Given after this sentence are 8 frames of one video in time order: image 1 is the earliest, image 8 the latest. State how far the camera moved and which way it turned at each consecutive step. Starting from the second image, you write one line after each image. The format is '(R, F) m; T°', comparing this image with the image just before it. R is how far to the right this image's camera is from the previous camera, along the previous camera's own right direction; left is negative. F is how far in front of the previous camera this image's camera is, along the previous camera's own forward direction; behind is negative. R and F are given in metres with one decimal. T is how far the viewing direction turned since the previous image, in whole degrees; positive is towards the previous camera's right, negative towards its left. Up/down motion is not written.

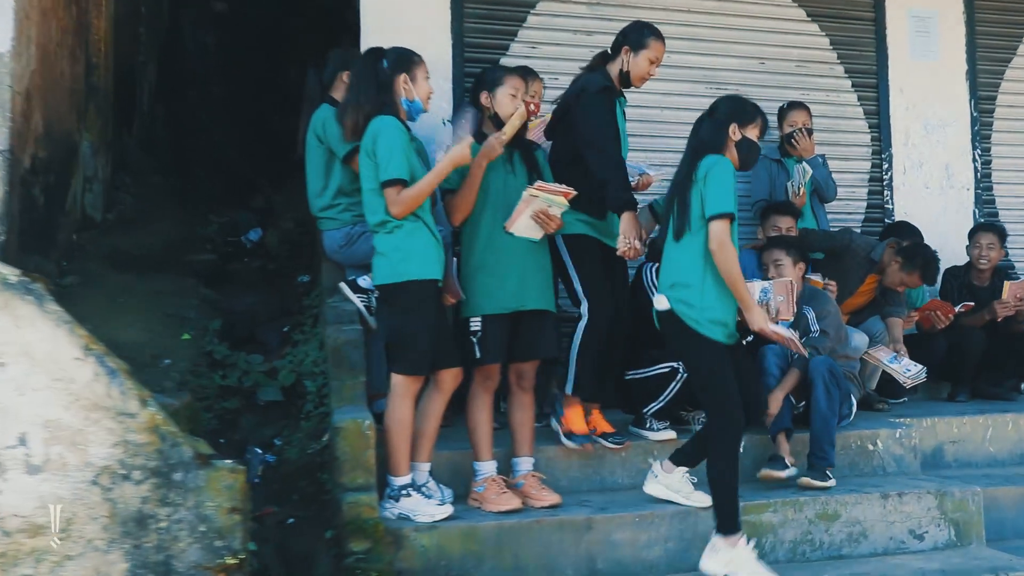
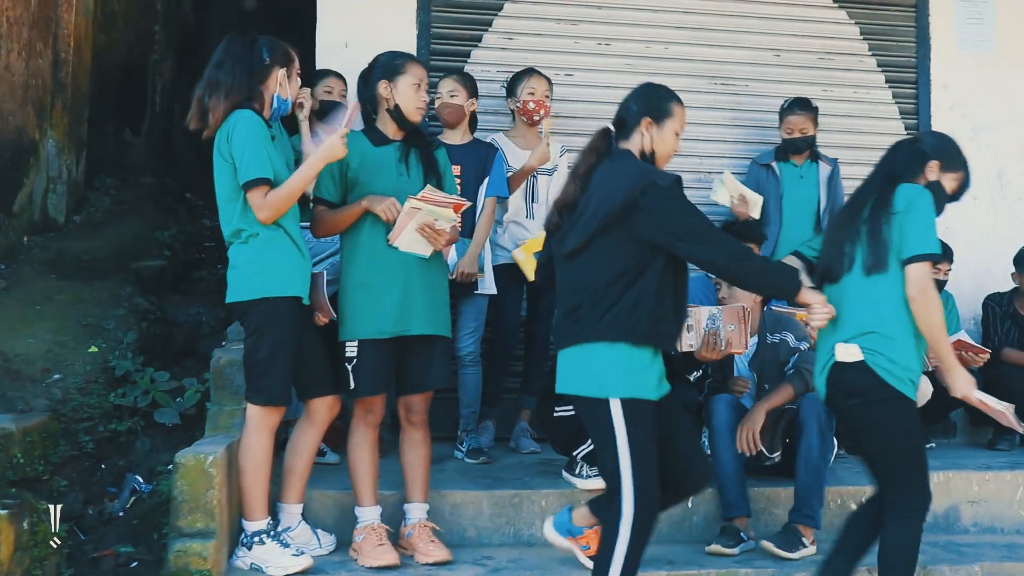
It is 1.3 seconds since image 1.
(+0.9, +0.7) m; -7°
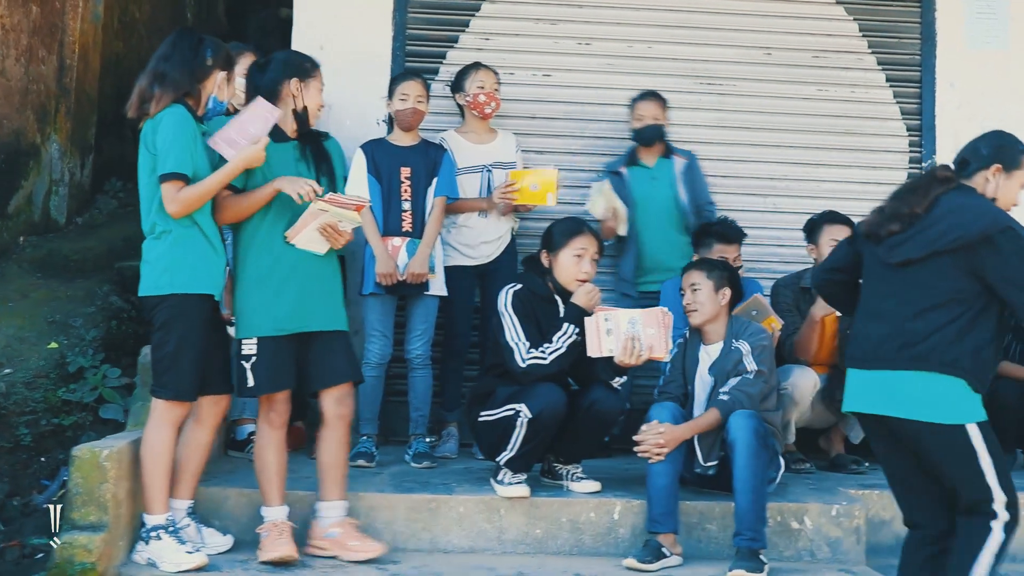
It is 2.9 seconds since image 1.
(+0.7, +0.1) m; -6°
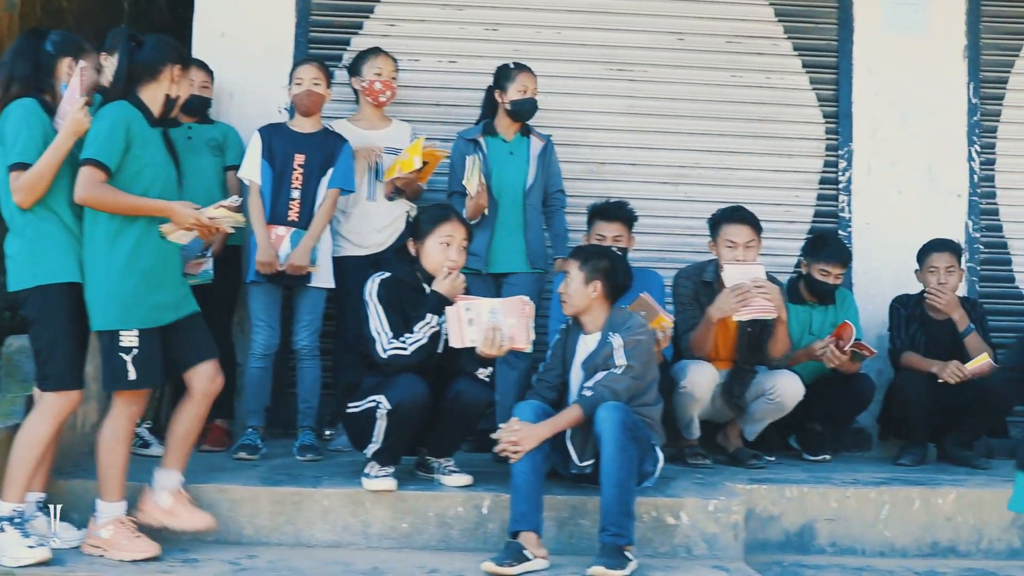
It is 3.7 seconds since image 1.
(+0.5, +0.1) m; 0°
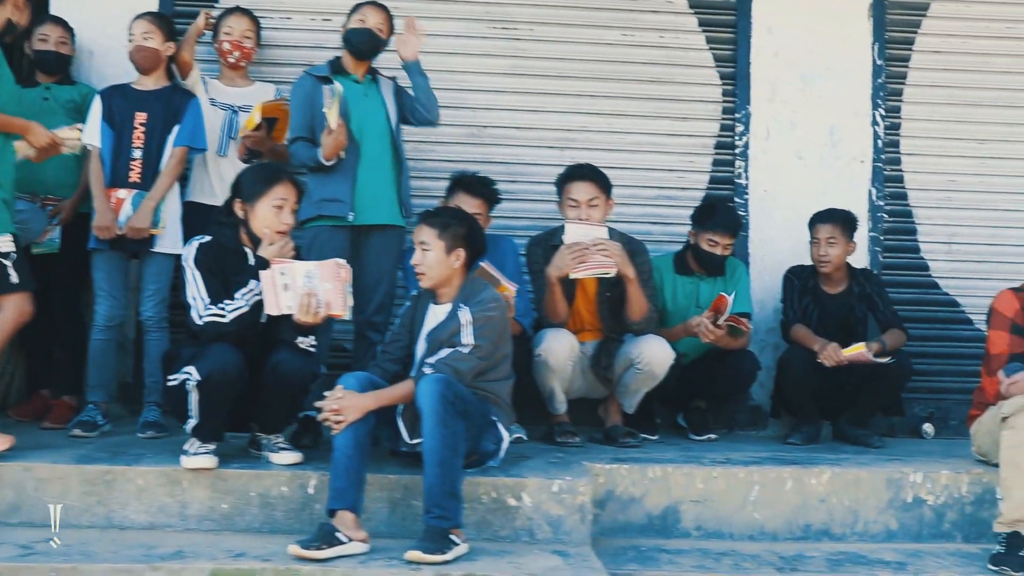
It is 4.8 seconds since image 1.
(+0.6, +0.3) m; 0°
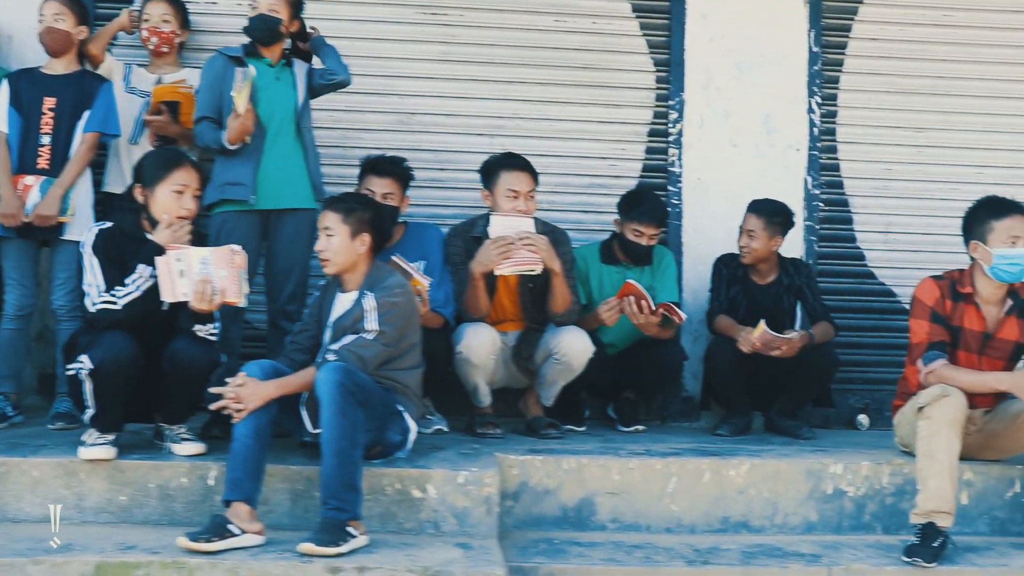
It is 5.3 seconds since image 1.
(+0.3, +0.1) m; 0°
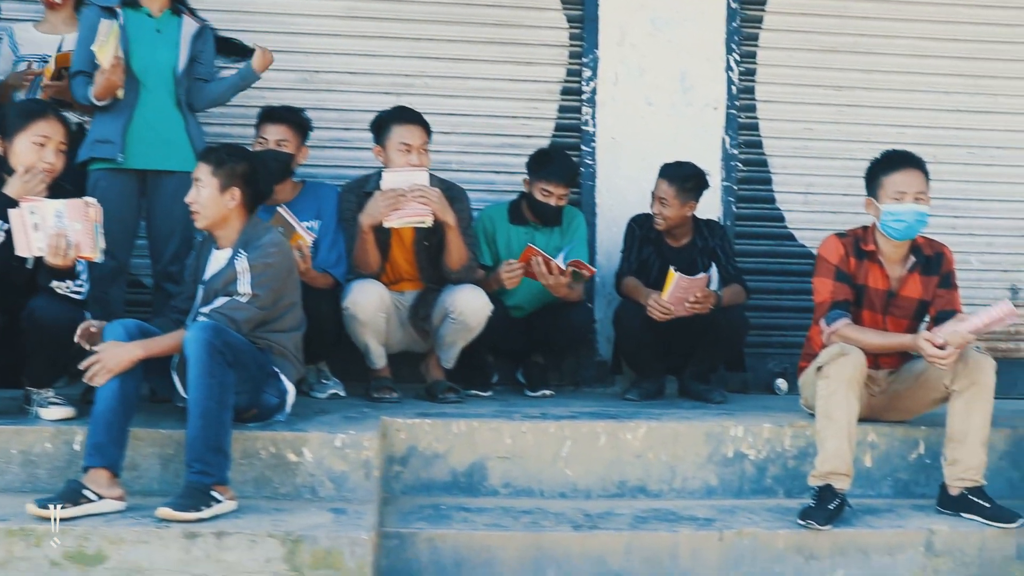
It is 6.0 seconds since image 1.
(+0.3, +0.1) m; +1°
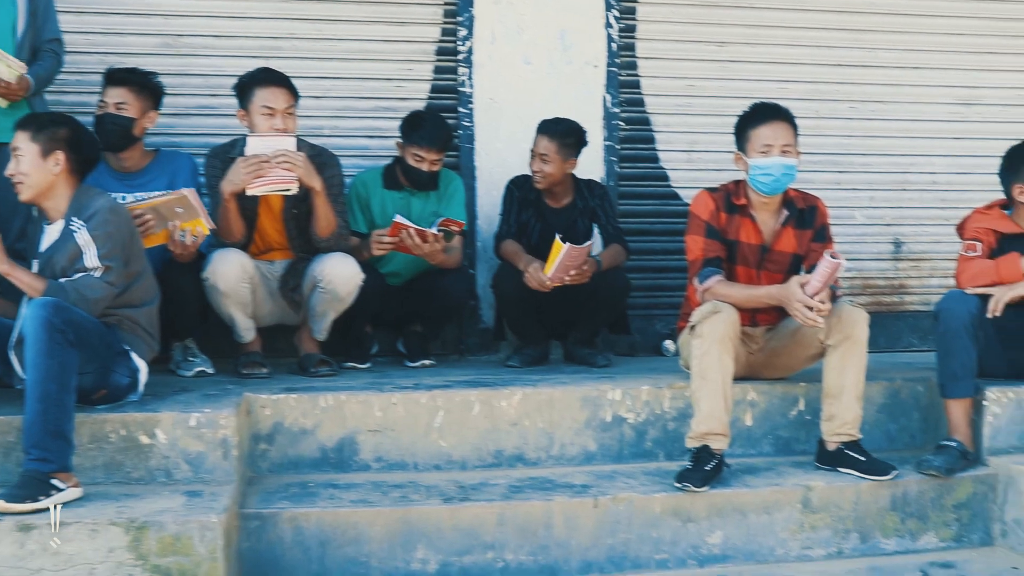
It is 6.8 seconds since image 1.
(+0.2, +0.1) m; +4°
